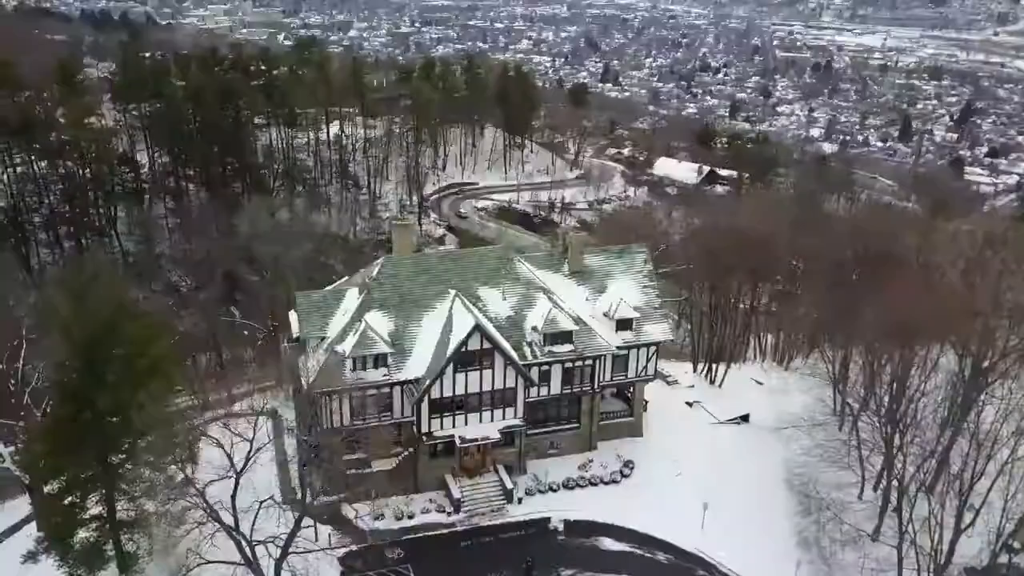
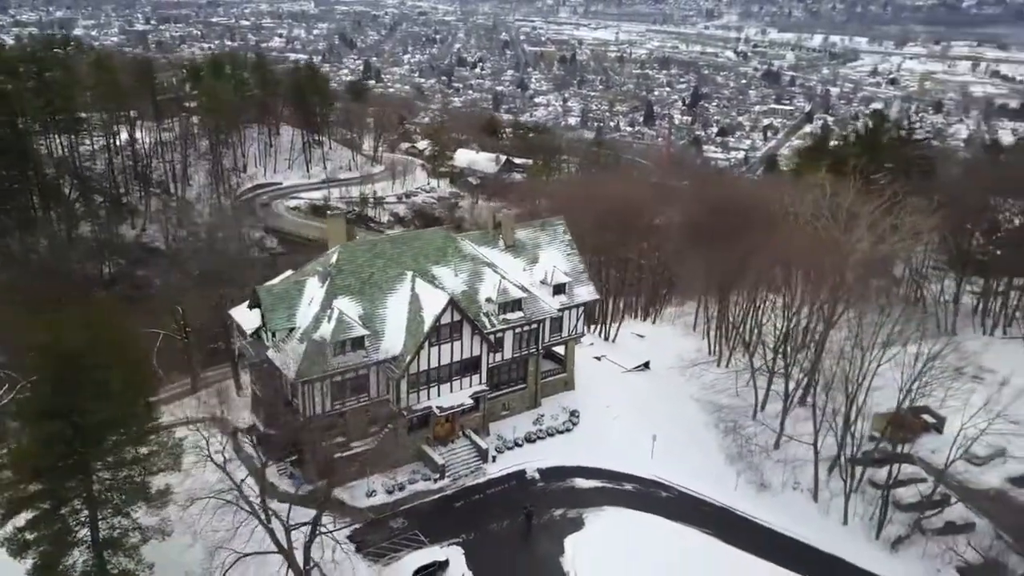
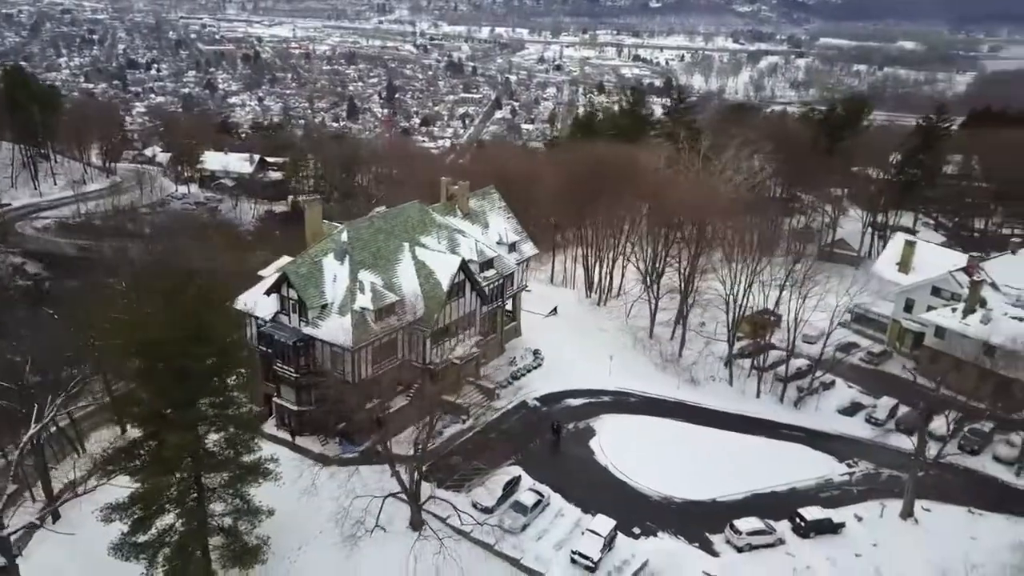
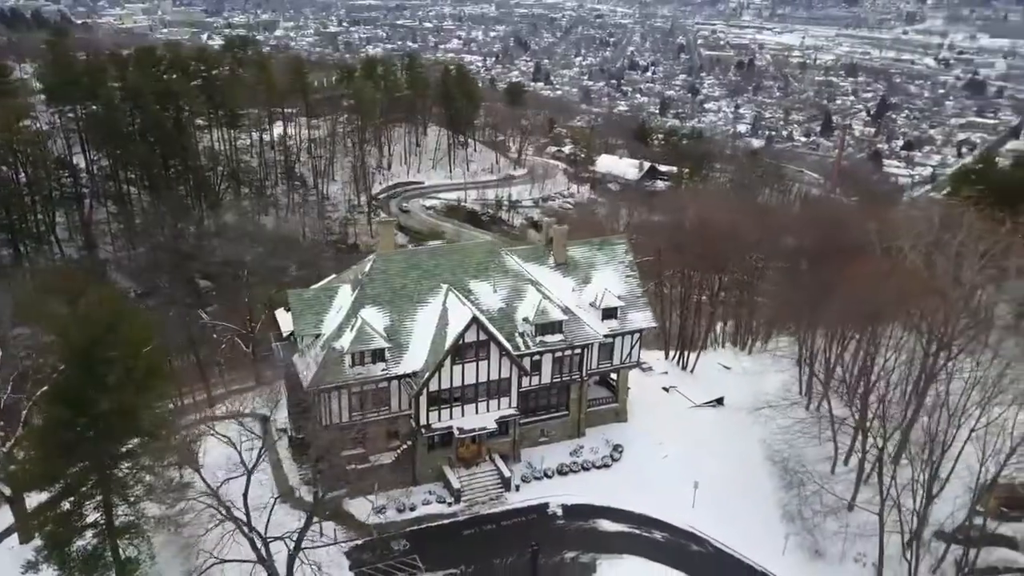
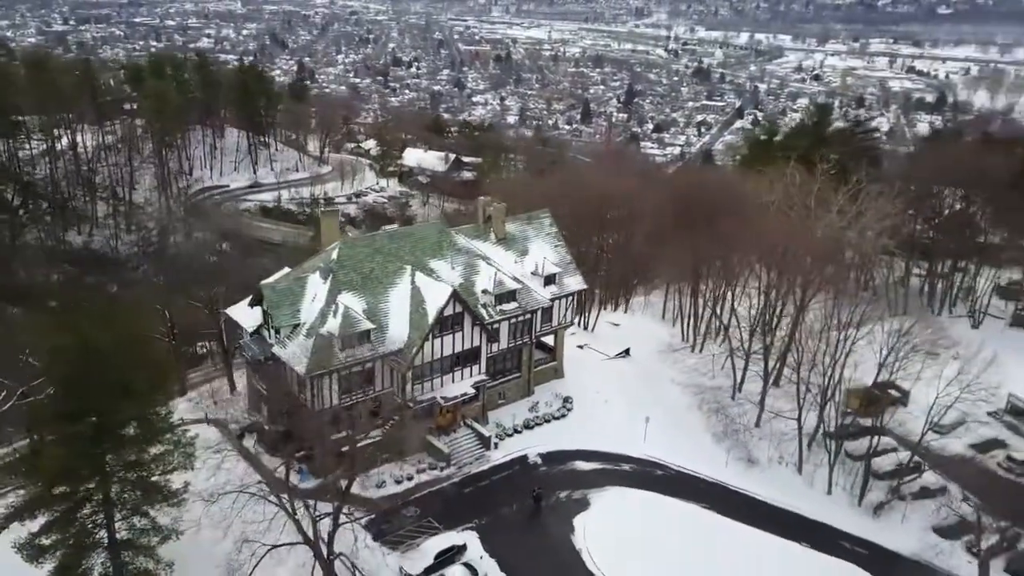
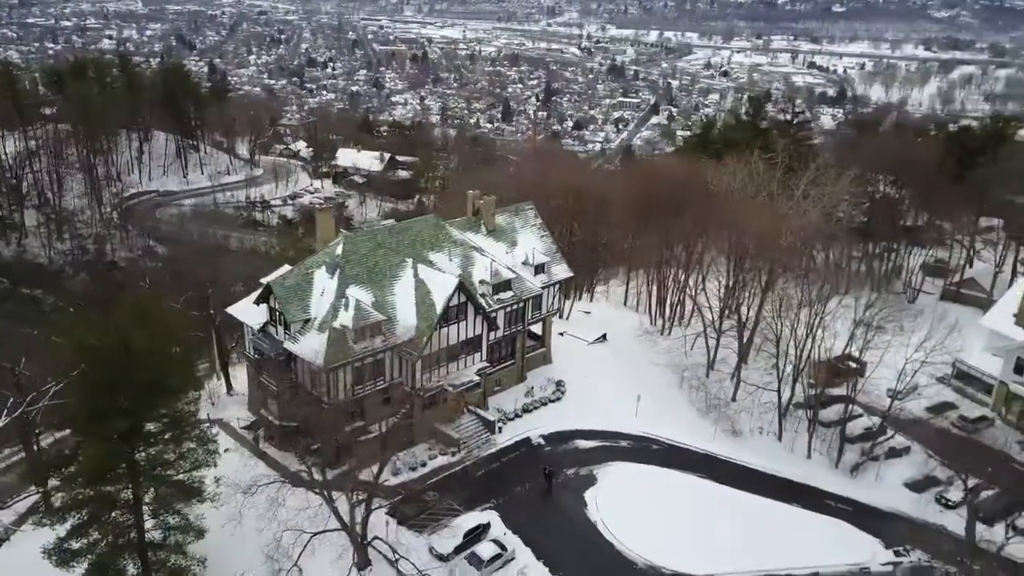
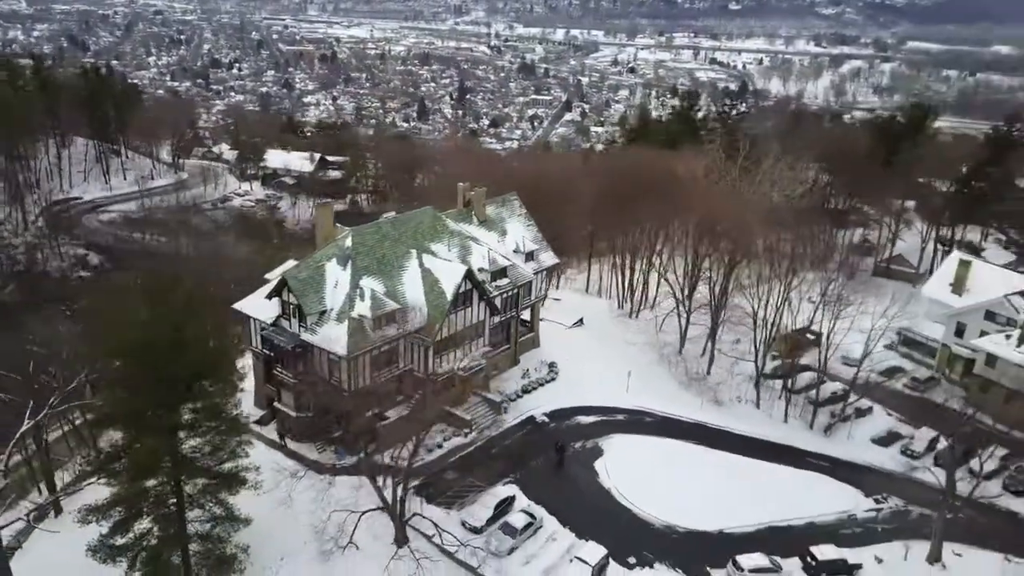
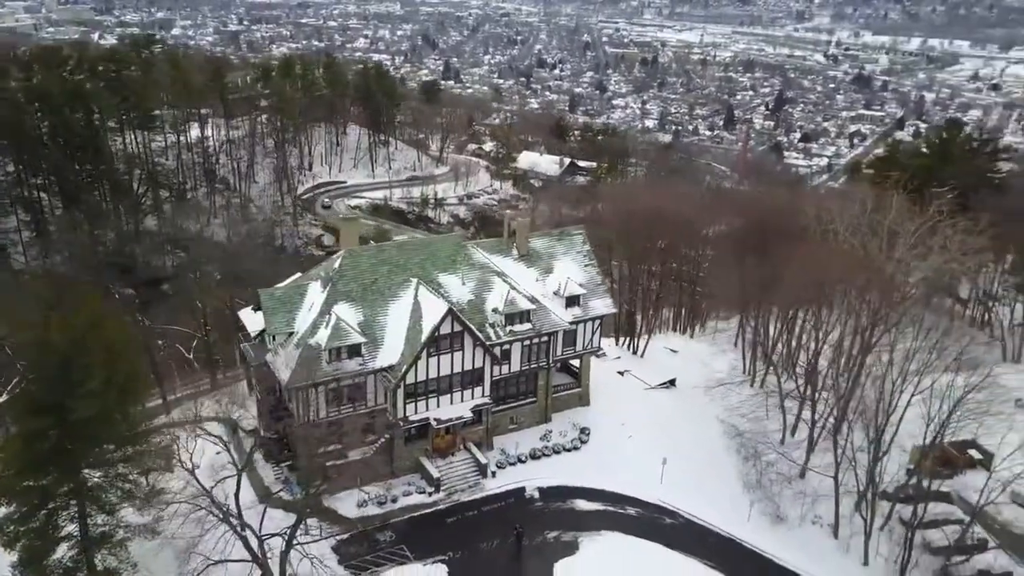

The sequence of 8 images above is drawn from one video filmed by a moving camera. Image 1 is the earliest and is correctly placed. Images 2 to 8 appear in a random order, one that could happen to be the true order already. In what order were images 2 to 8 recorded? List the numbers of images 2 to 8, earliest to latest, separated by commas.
4, 8, 2, 5, 6, 7, 3
